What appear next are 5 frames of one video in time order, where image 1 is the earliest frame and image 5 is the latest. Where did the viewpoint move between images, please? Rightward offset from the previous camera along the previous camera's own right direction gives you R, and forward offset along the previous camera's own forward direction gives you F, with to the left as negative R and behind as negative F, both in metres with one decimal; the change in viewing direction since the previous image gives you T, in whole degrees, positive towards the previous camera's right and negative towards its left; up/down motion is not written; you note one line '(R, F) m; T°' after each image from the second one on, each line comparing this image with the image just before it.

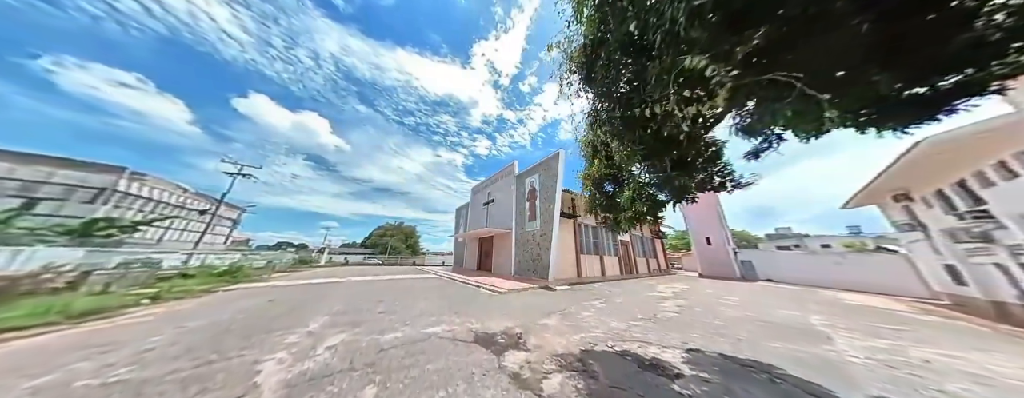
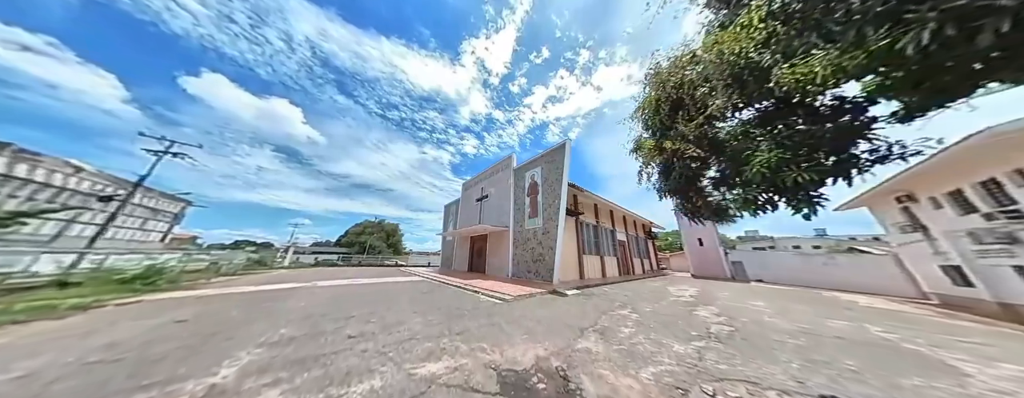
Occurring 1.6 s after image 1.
(-0.5, +0.9) m; +4°
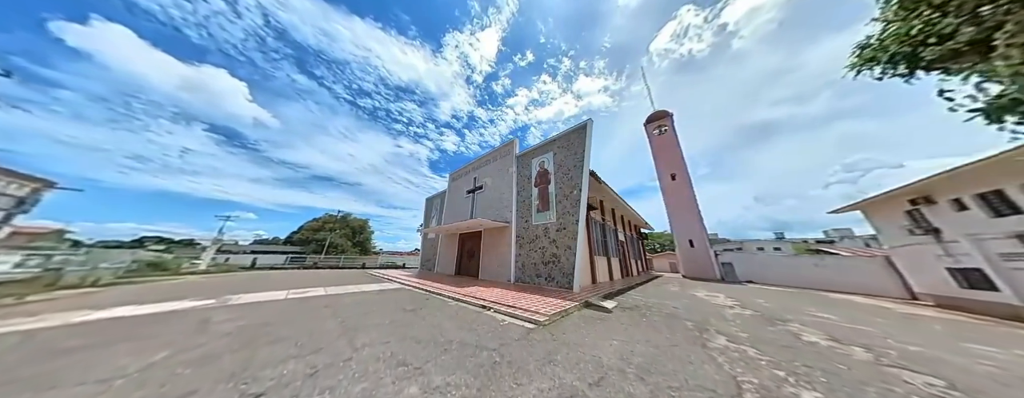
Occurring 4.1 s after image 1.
(-0.9, +1.5) m; +6°
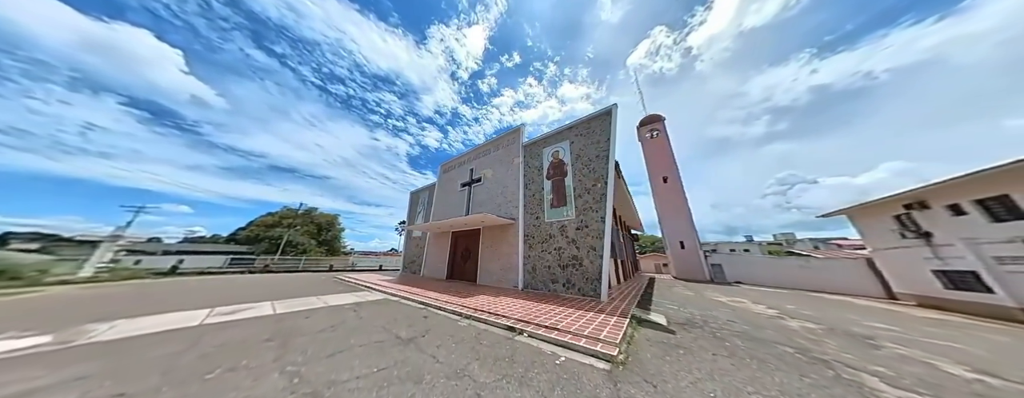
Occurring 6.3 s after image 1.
(-0.9, +1.0) m; +5°
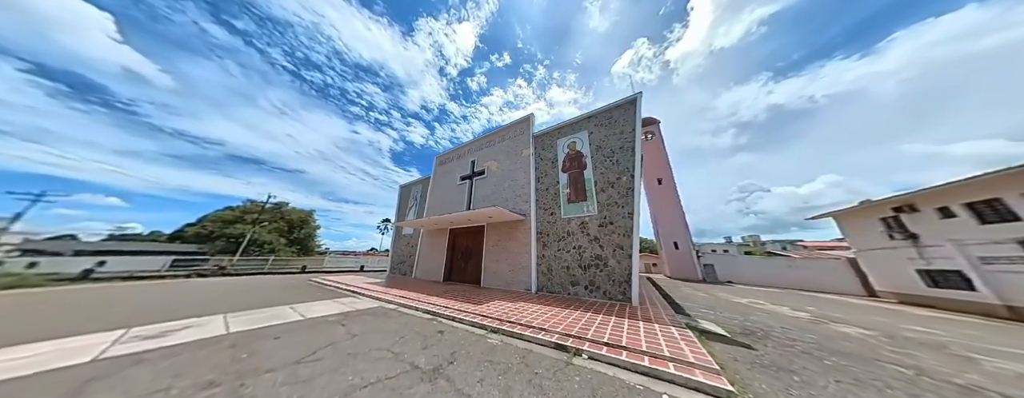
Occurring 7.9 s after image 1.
(-0.8, +0.7) m; +4°
